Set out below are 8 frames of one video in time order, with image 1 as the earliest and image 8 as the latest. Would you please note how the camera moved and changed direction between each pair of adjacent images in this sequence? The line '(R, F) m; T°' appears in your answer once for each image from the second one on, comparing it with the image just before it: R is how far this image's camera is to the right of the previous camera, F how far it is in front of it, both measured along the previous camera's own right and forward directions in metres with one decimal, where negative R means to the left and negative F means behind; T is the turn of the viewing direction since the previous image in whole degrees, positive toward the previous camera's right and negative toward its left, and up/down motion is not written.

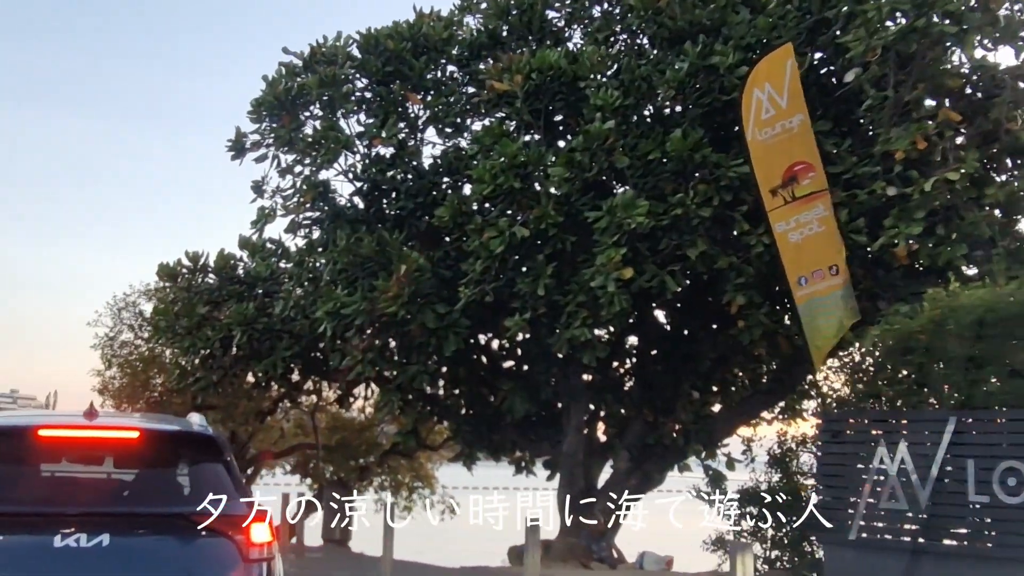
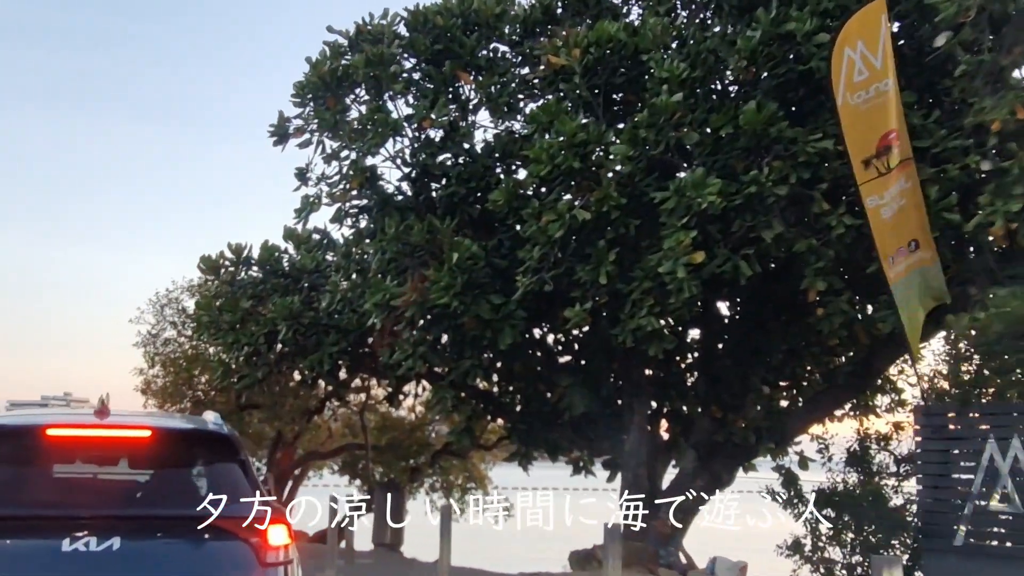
(-0.1, +0.7) m; -2°
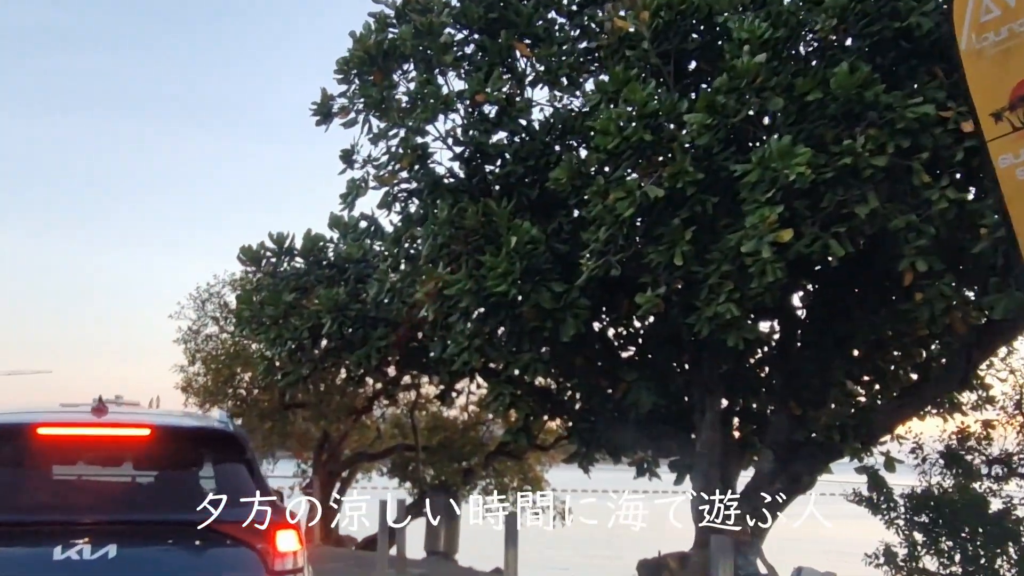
(-0.1, +0.8) m; -2°
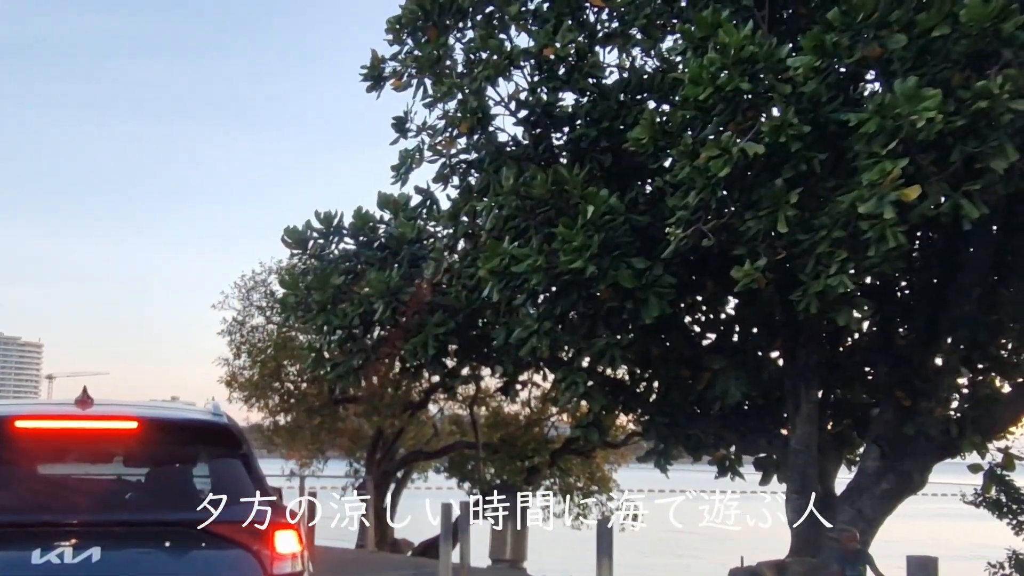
(-0.2, +1.1) m; -2°
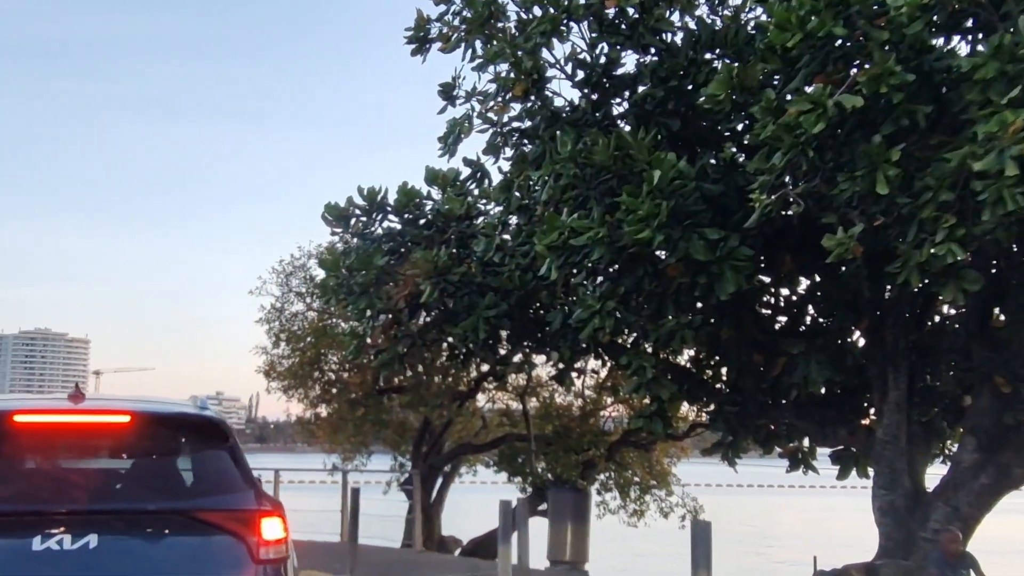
(-0.1, +0.8) m; -2°
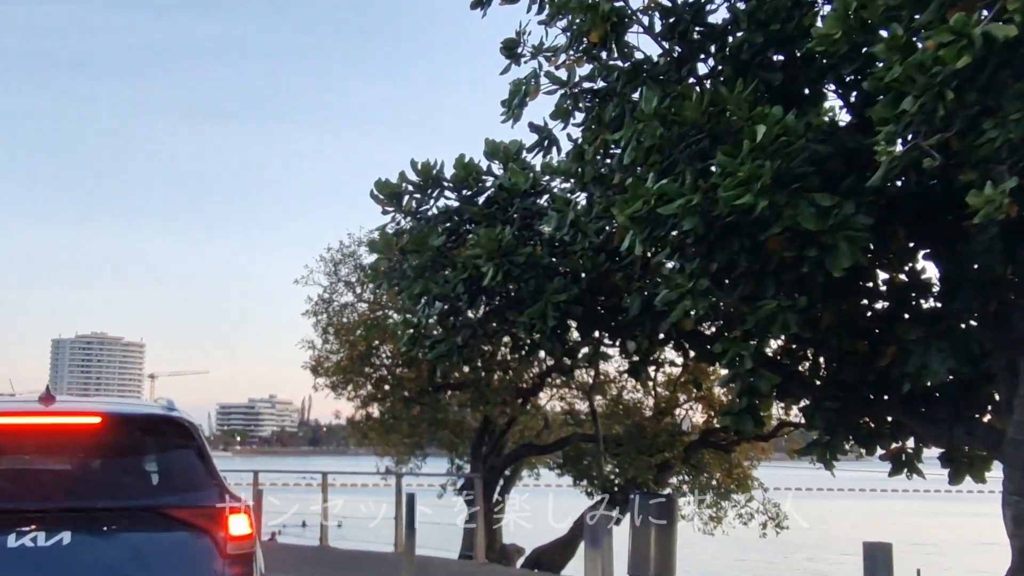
(-0.1, +1.0) m; -2°
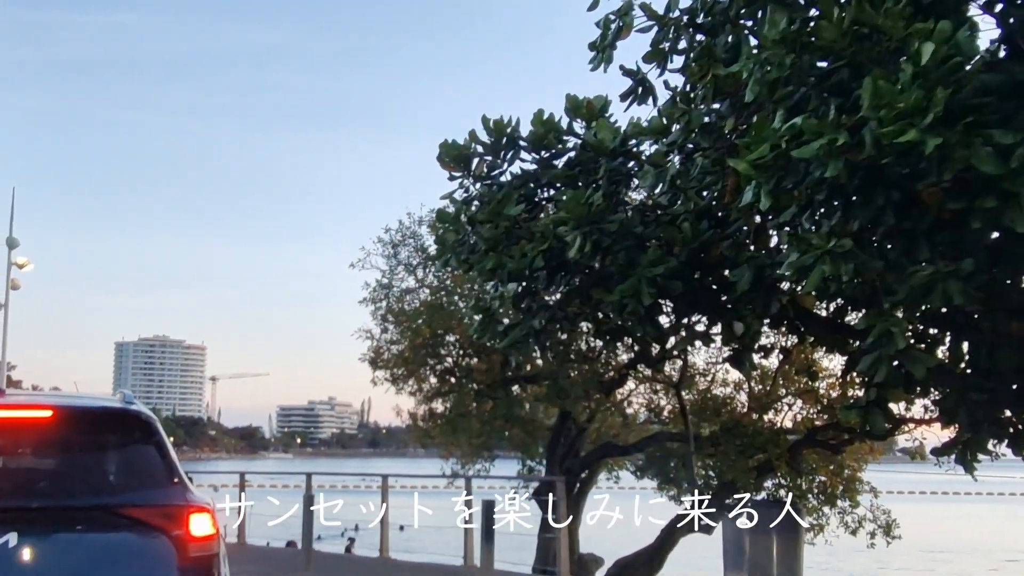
(-0.2, +1.2) m; -3°
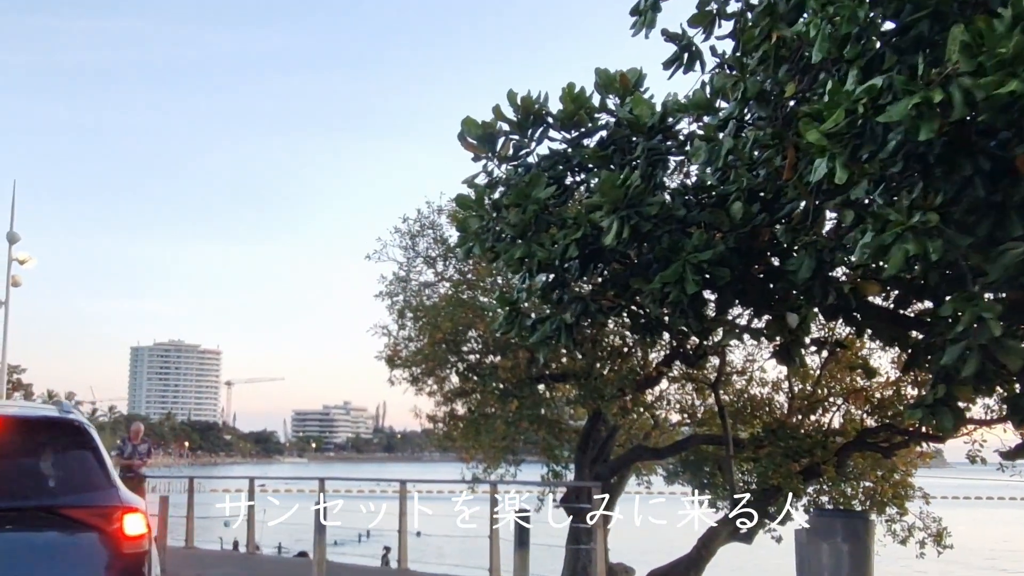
(-0.1, +0.7) m; -1°
